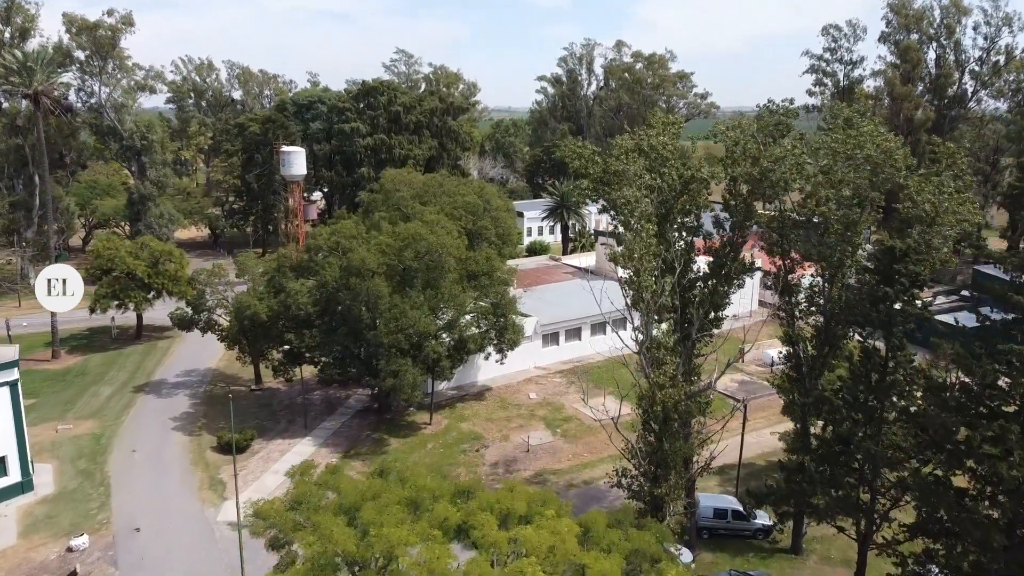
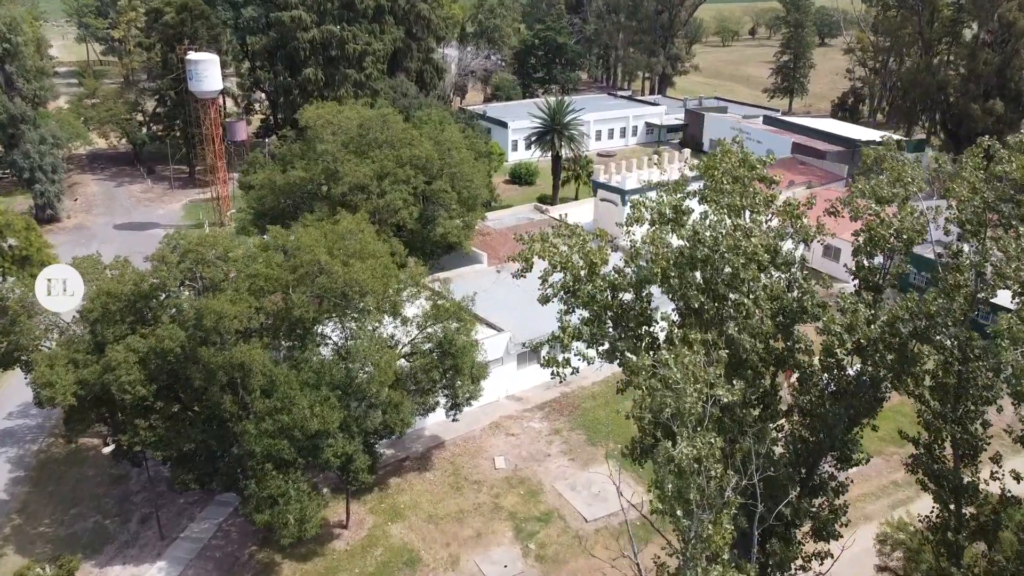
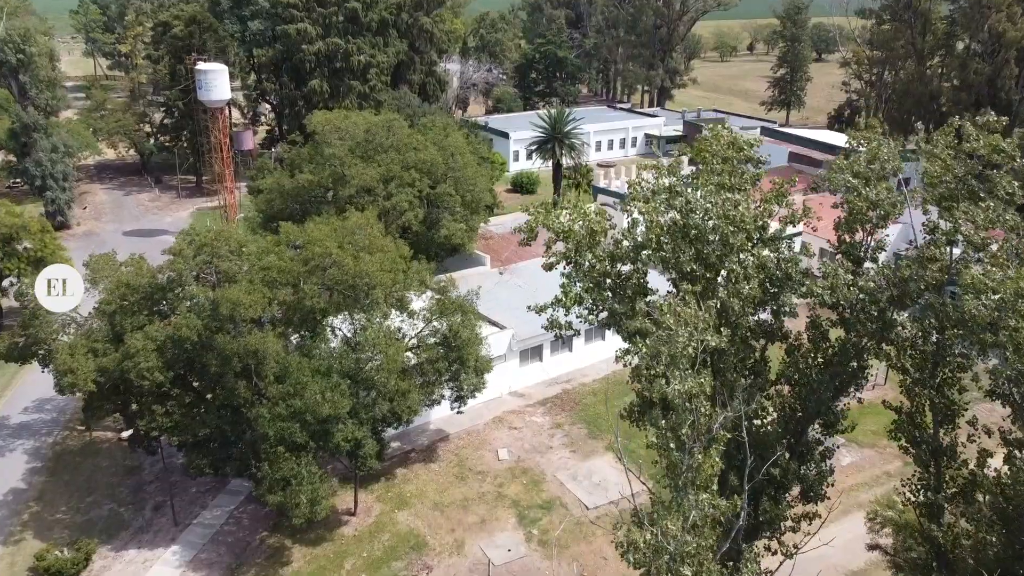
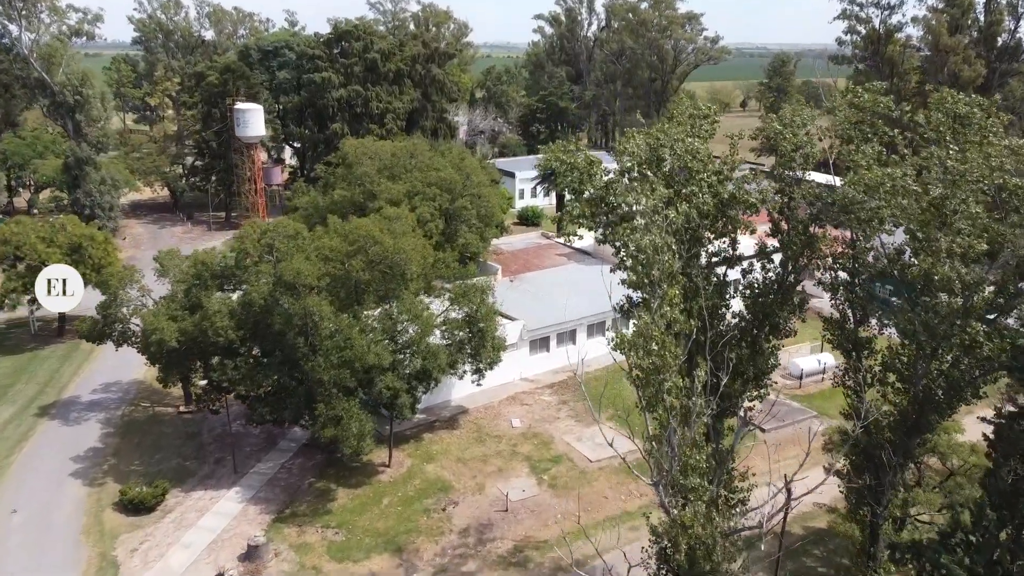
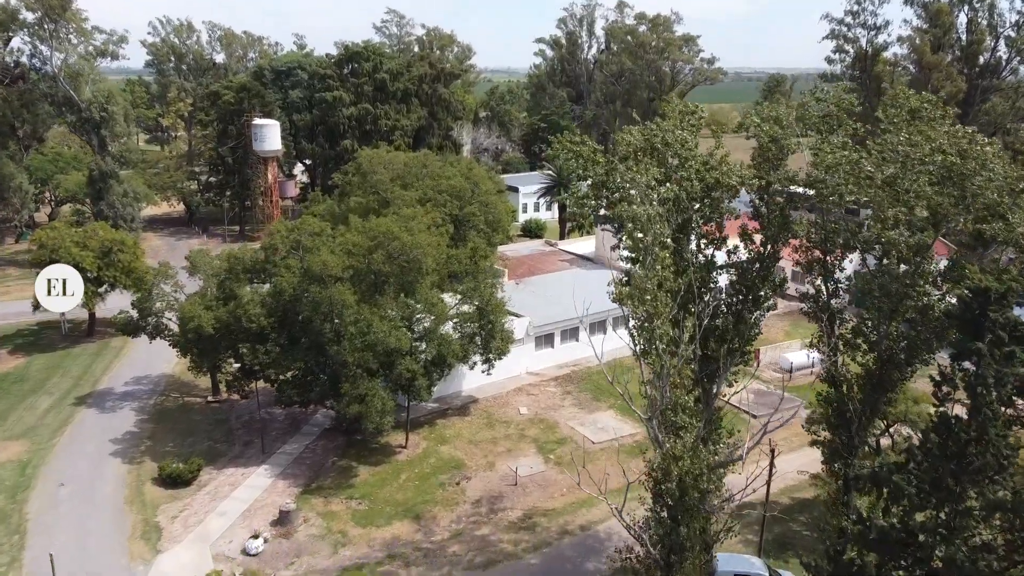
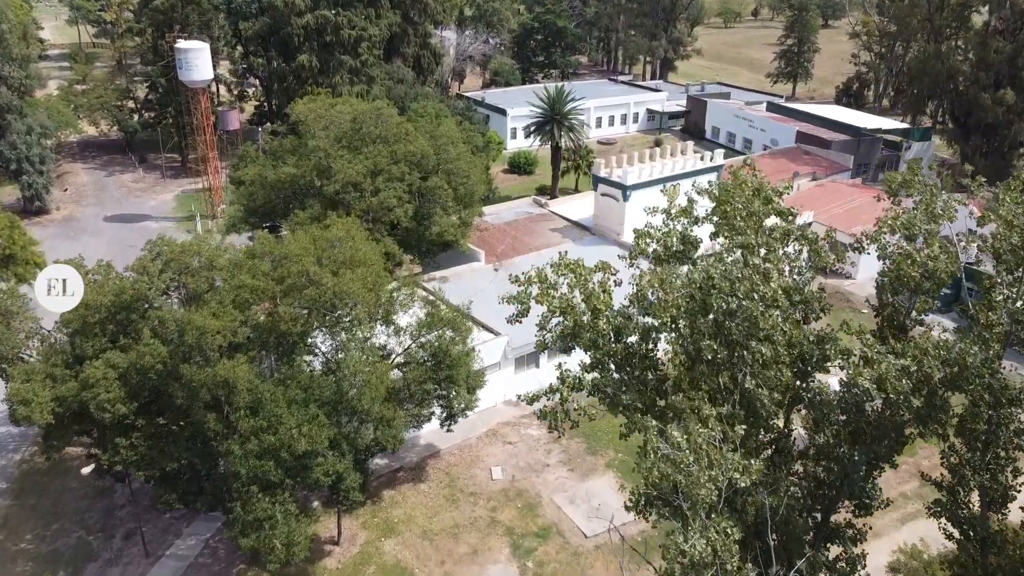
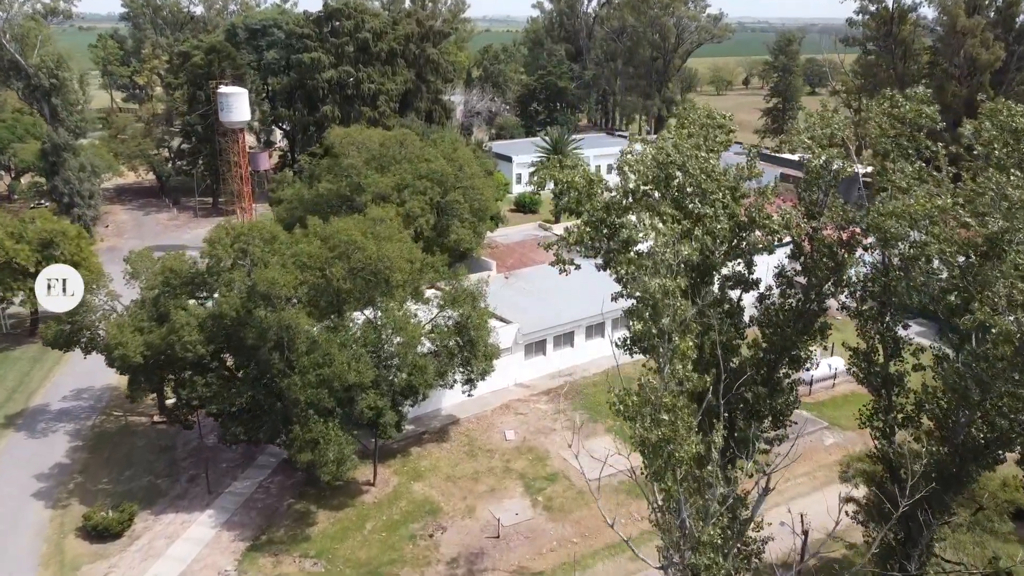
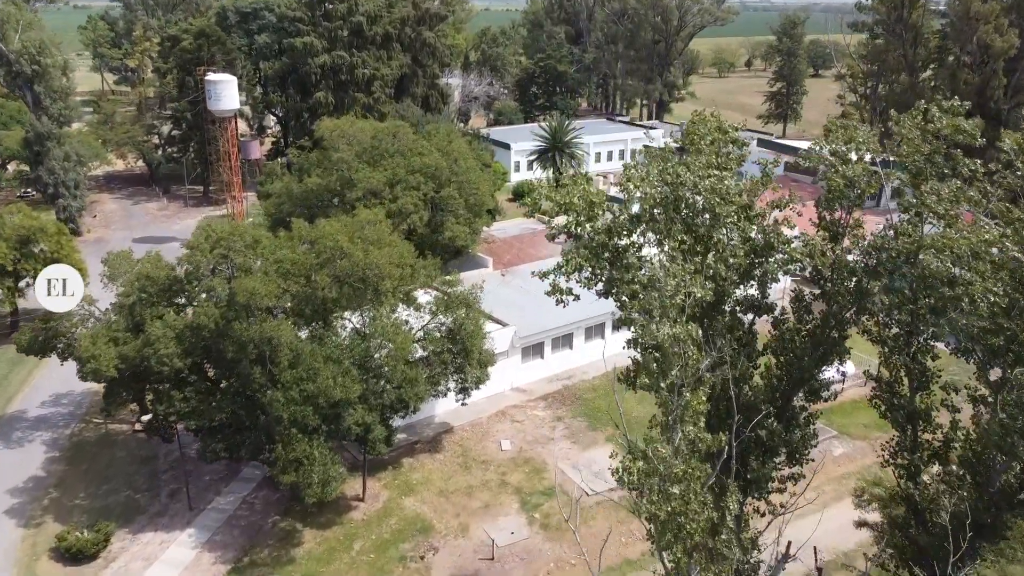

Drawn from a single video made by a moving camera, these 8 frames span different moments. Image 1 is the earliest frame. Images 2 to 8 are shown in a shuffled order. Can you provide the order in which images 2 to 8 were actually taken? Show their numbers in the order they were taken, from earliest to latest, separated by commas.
5, 4, 7, 8, 3, 2, 6
